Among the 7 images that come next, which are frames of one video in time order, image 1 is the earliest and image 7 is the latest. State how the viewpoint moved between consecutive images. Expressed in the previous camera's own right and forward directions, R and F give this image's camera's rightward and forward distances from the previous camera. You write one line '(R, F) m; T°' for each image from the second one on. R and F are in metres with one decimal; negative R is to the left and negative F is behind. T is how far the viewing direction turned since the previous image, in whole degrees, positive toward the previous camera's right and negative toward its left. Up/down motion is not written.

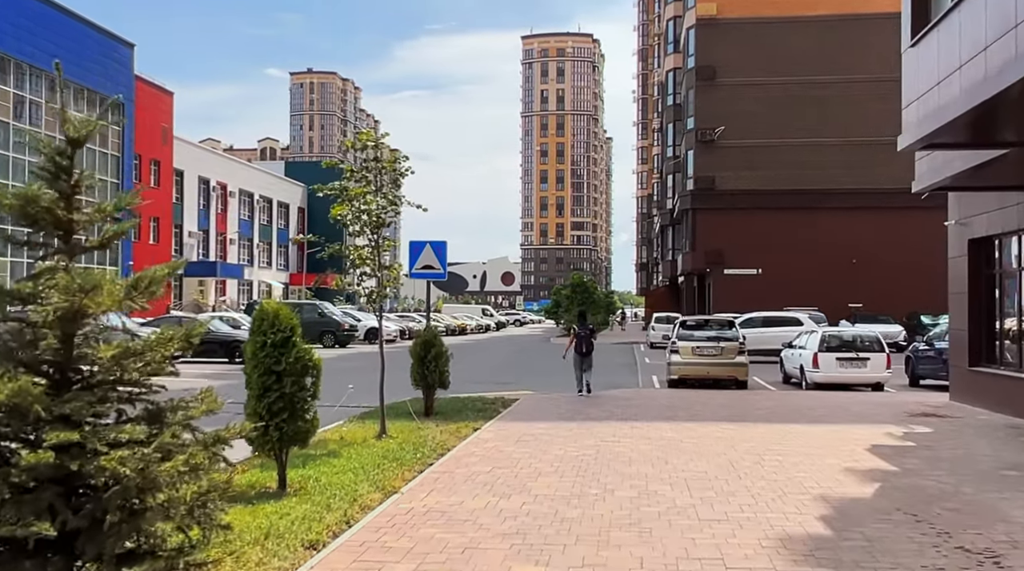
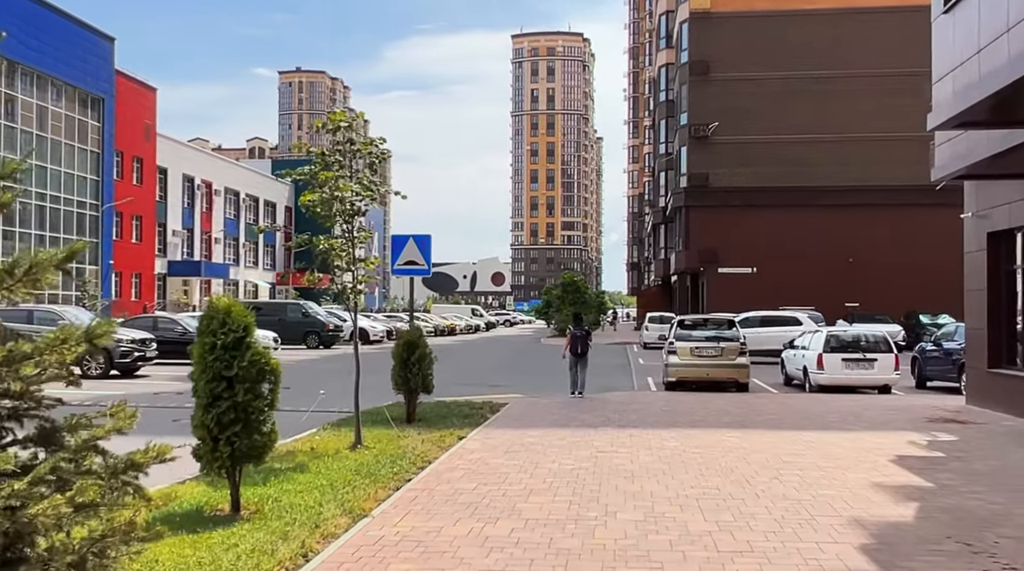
(0.0, +1.0) m; +1°
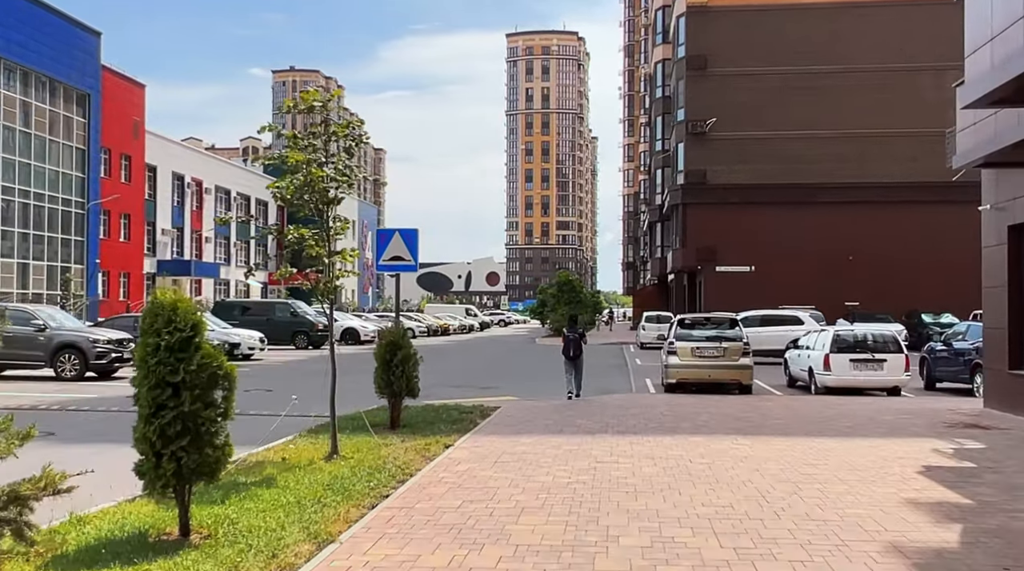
(0.0, +0.9) m; 0°
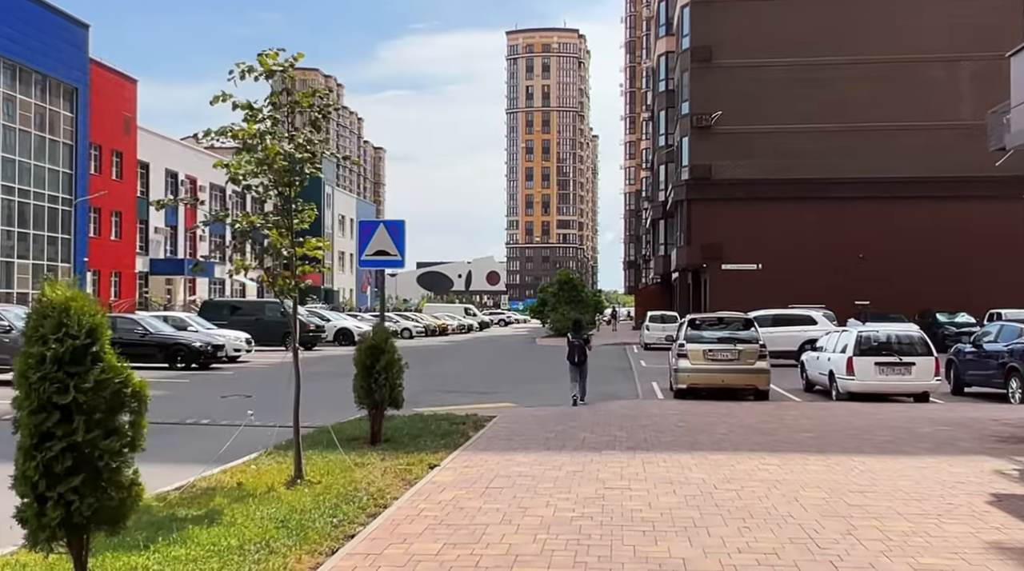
(+0.1, +1.4) m; 0°
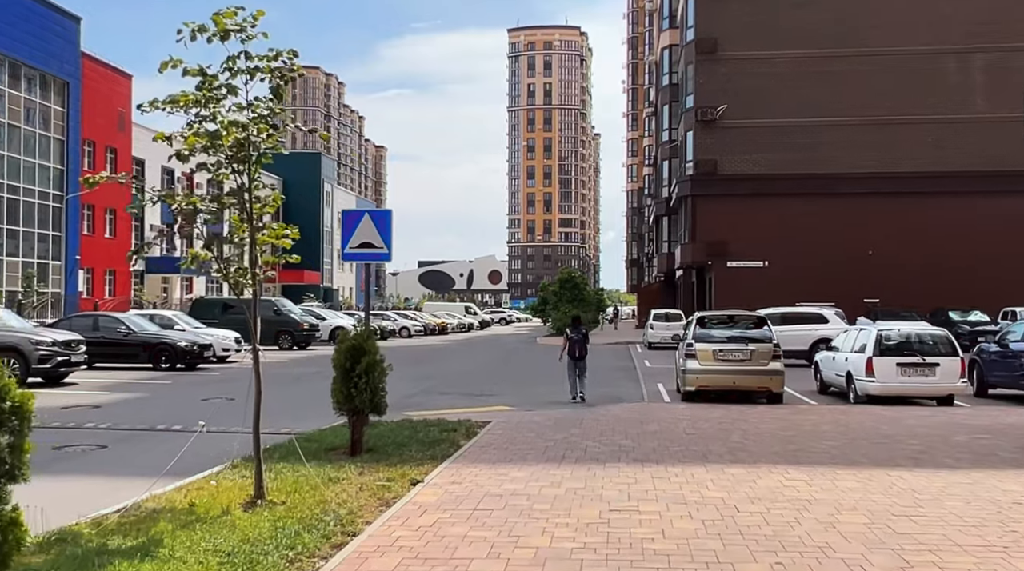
(+0.1, +1.0) m; 0°
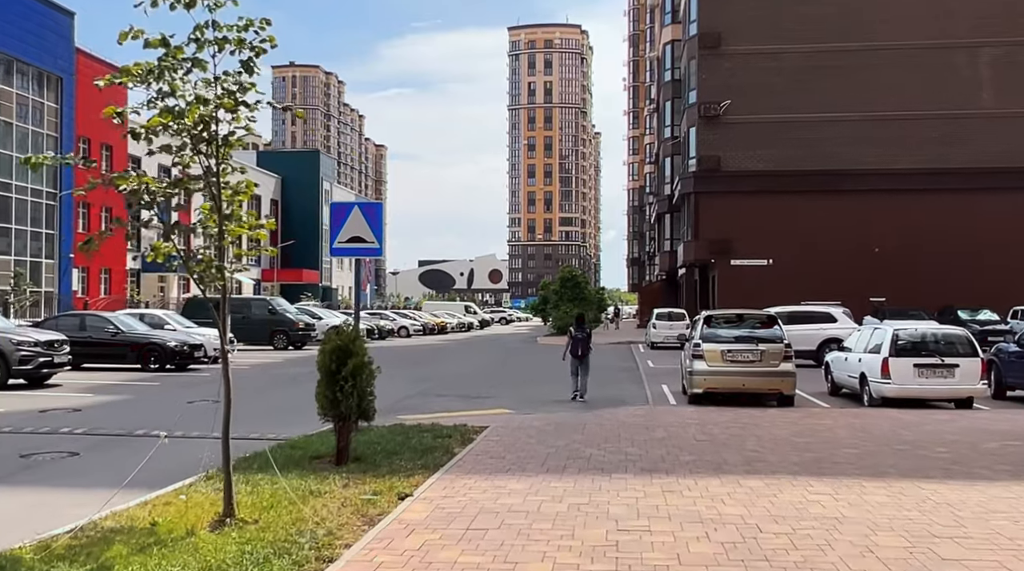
(0.0, +0.7) m; 0°
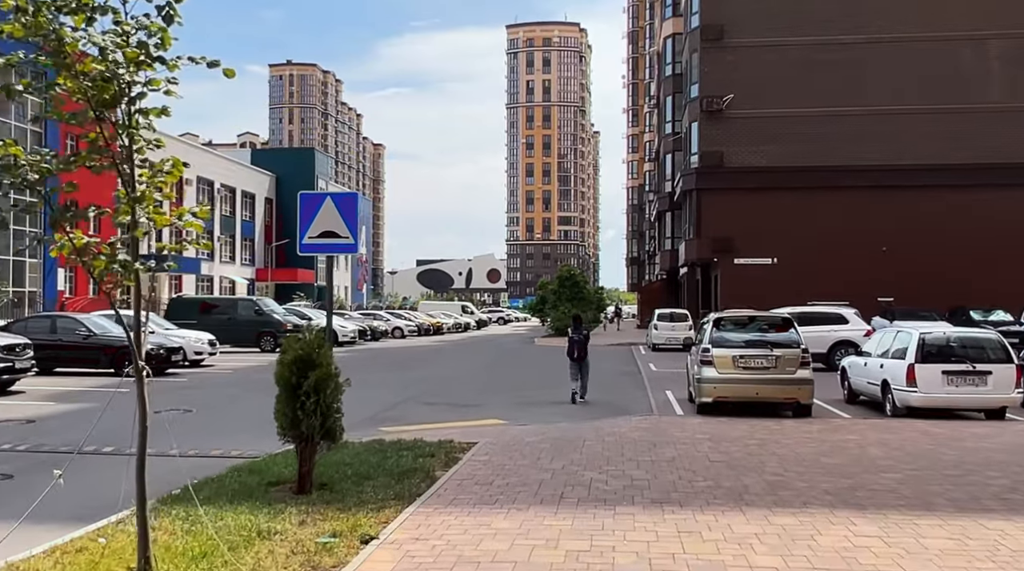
(+0.1, +1.2) m; 0°
